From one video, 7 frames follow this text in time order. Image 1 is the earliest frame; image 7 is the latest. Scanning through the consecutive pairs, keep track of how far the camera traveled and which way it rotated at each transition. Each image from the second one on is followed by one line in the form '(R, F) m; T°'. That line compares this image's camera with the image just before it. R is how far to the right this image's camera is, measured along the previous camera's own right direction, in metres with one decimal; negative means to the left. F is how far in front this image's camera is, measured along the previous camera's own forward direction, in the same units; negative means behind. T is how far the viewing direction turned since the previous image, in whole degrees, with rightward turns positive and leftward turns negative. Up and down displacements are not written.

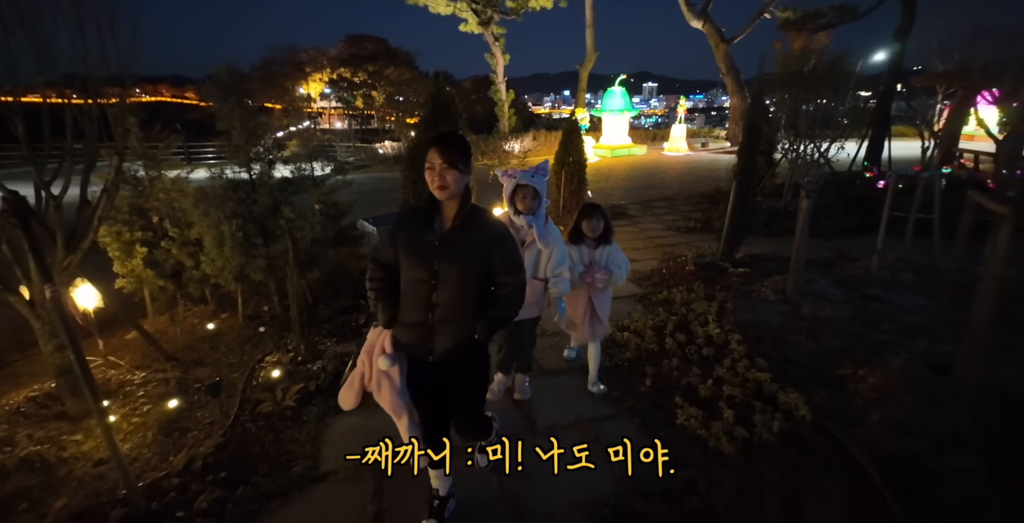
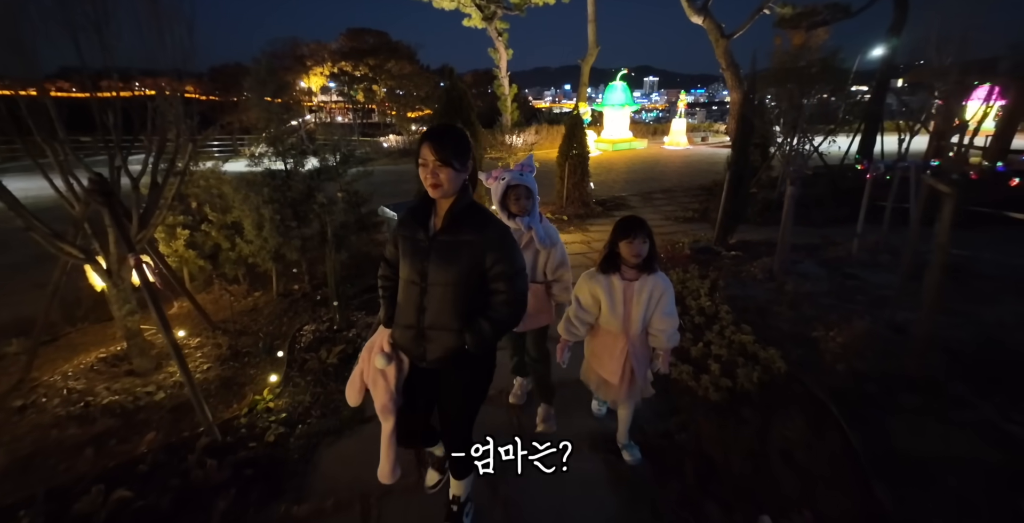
(-0.1, -0.4) m; 0°
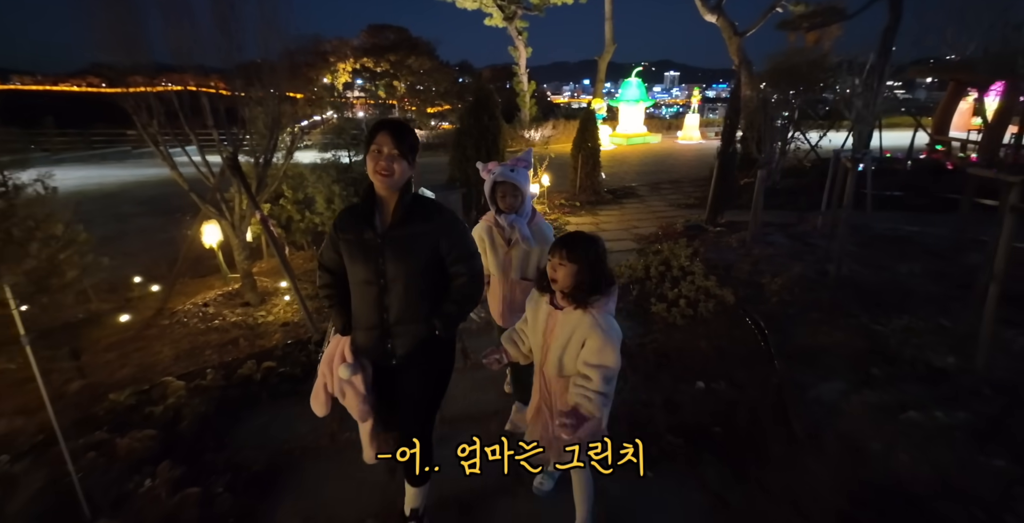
(0.0, -1.0) m; -2°
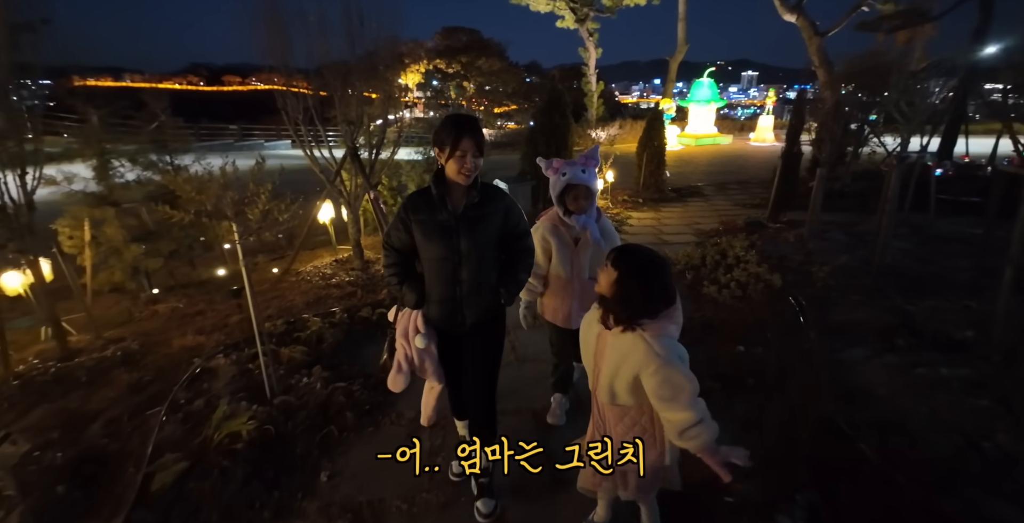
(-0.1, -0.7) m; -8°
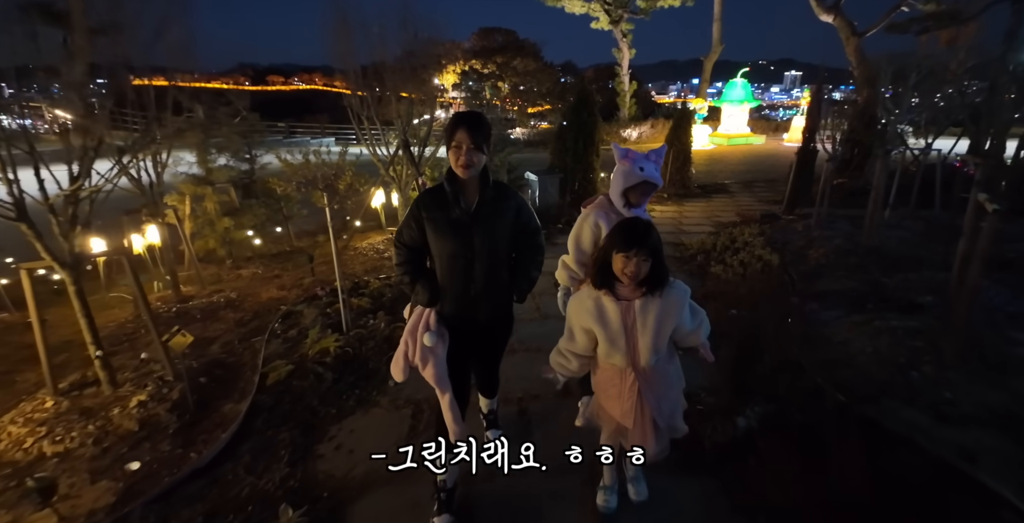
(0.0, -0.7) m; -4°
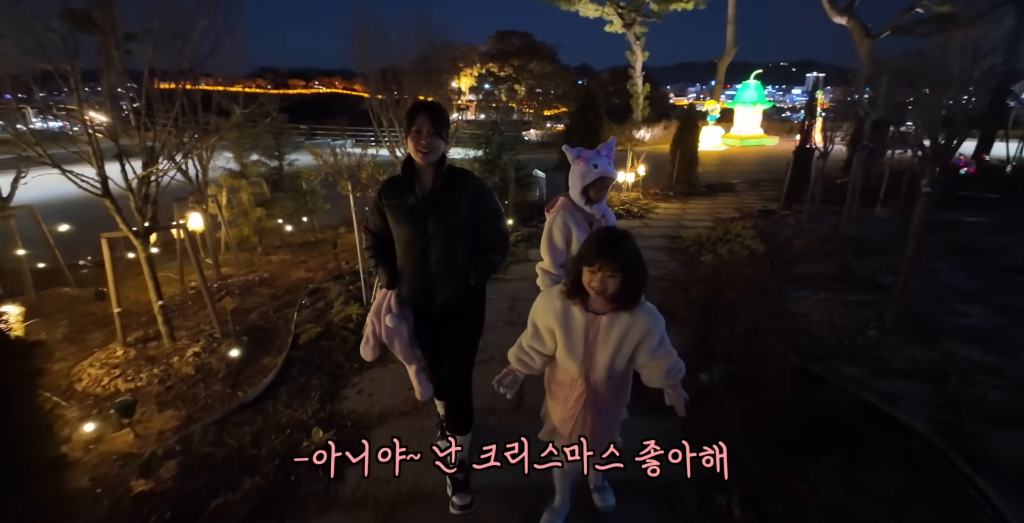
(+0.1, -0.4) m; -2°
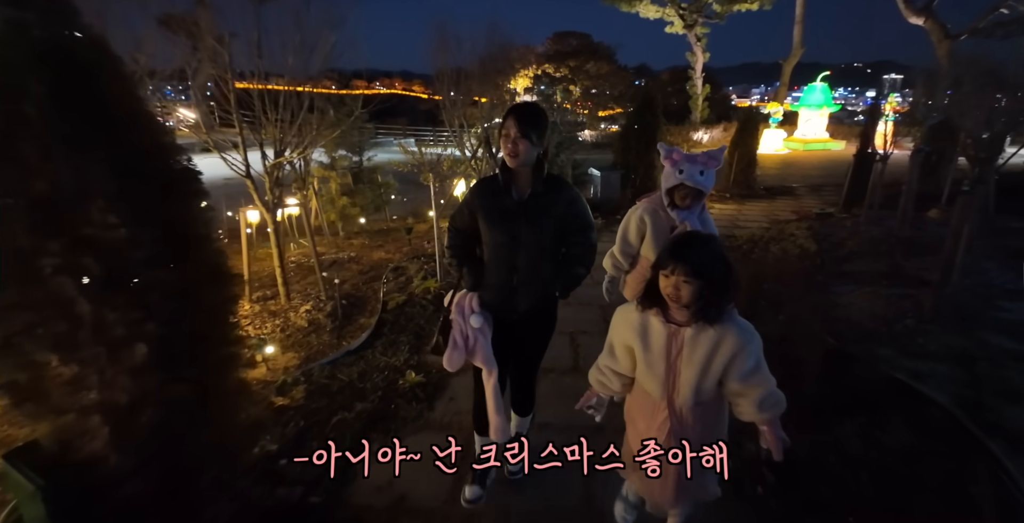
(-0.1, -0.5) m; -6°
